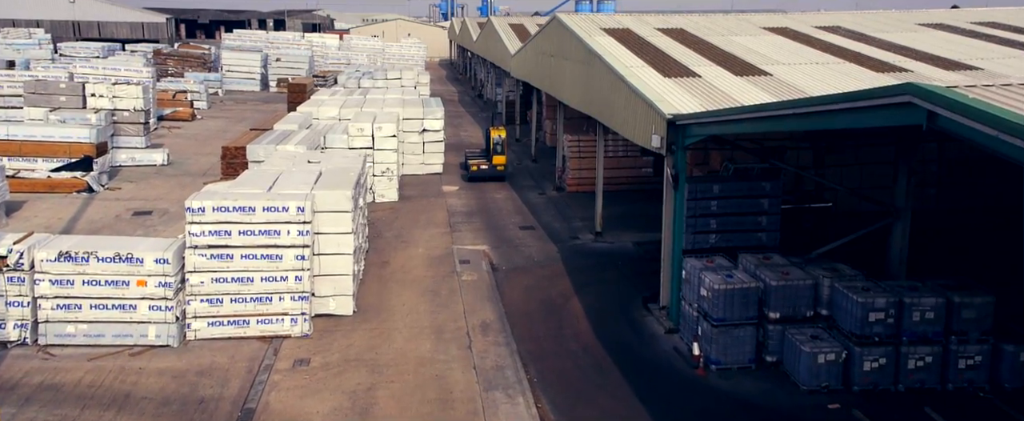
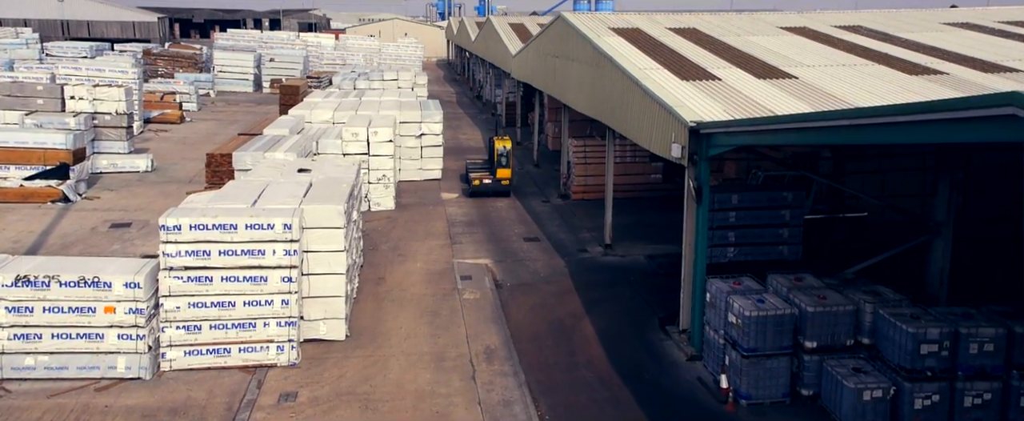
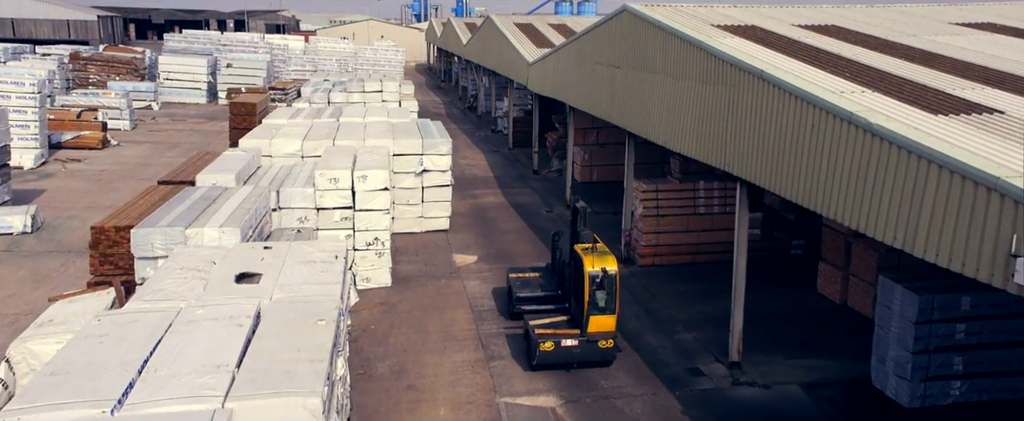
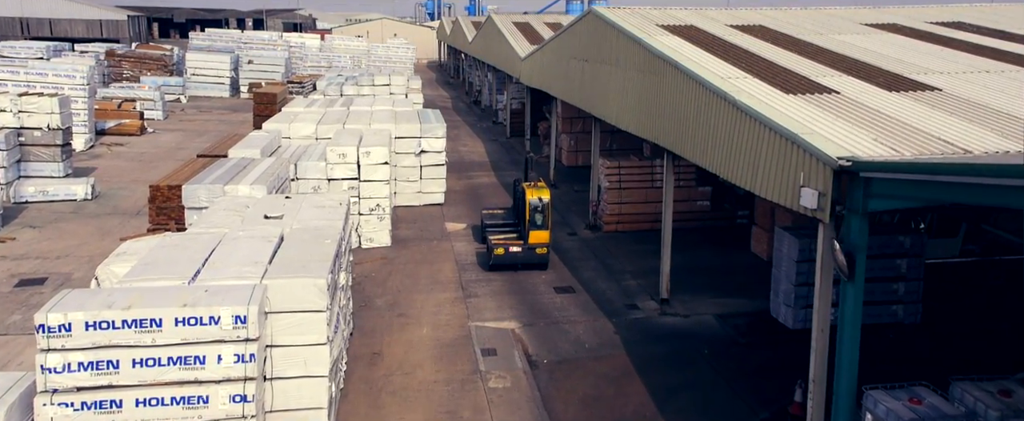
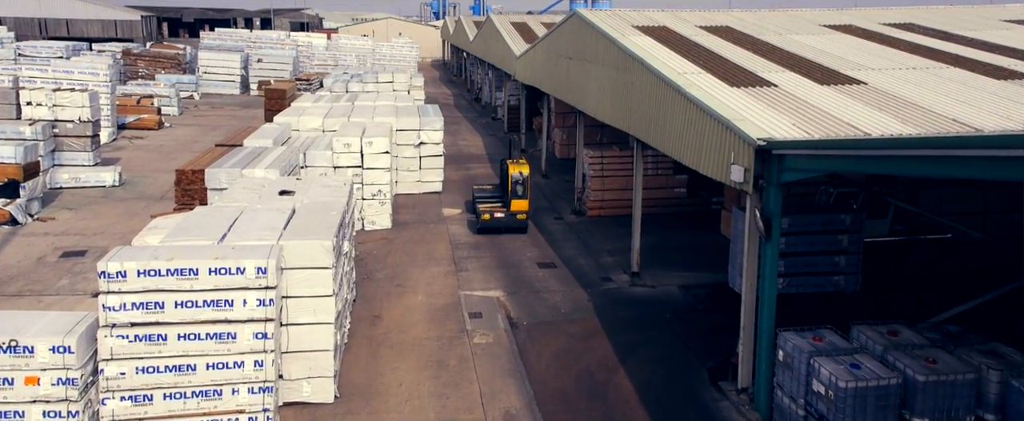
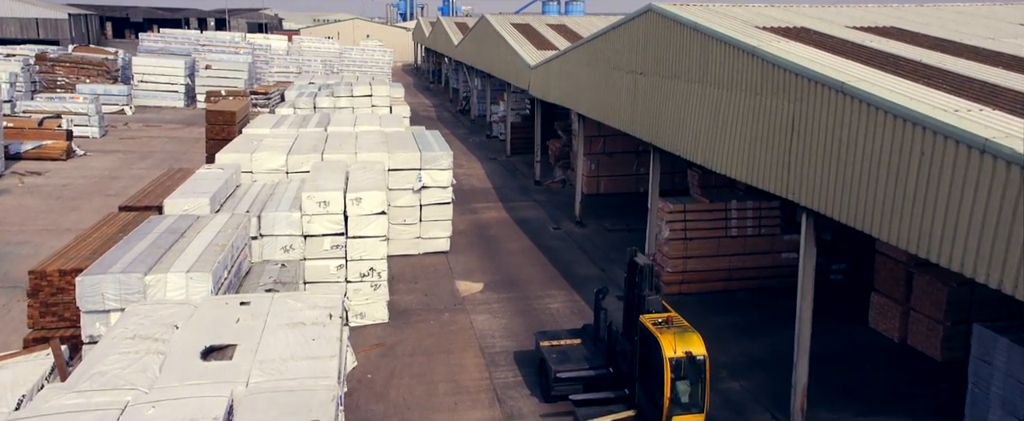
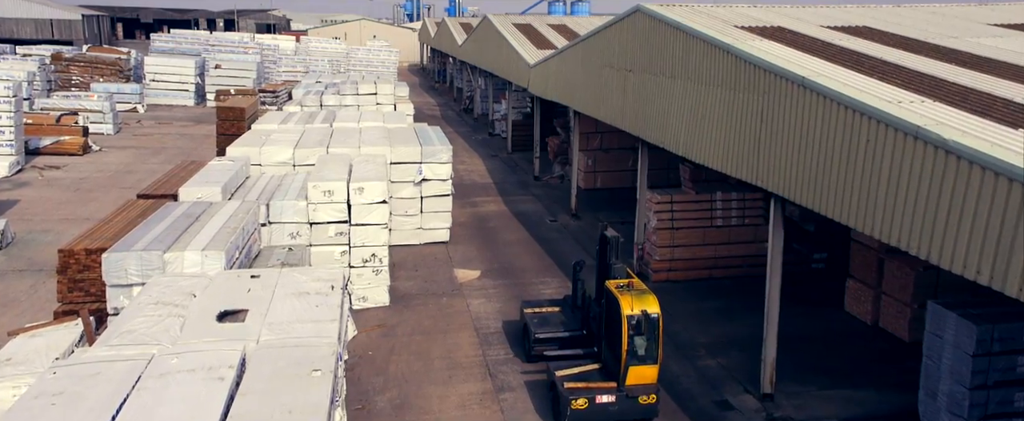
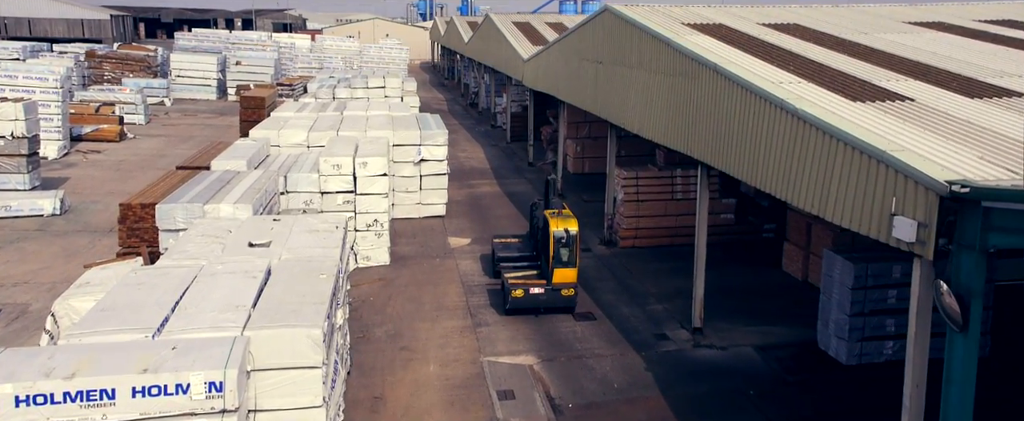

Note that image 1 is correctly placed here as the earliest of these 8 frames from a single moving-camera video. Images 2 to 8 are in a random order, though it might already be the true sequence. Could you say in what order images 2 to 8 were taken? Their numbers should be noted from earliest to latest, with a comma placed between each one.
2, 5, 4, 8, 3, 7, 6
